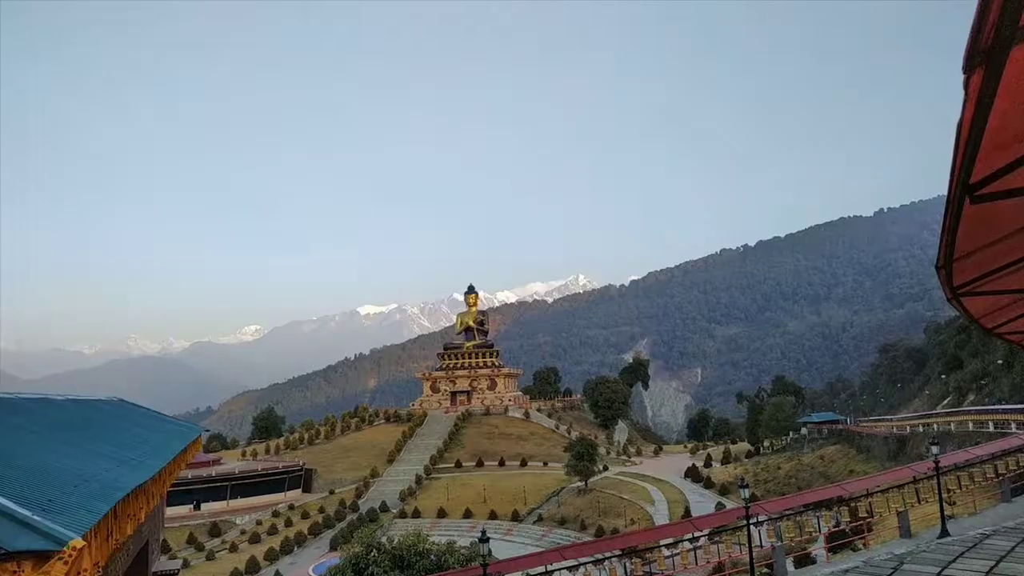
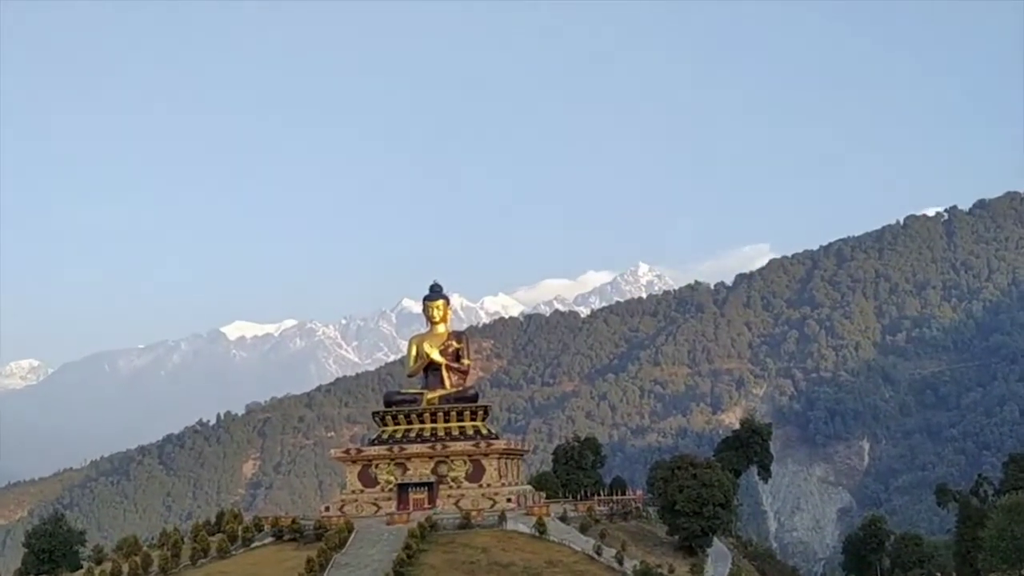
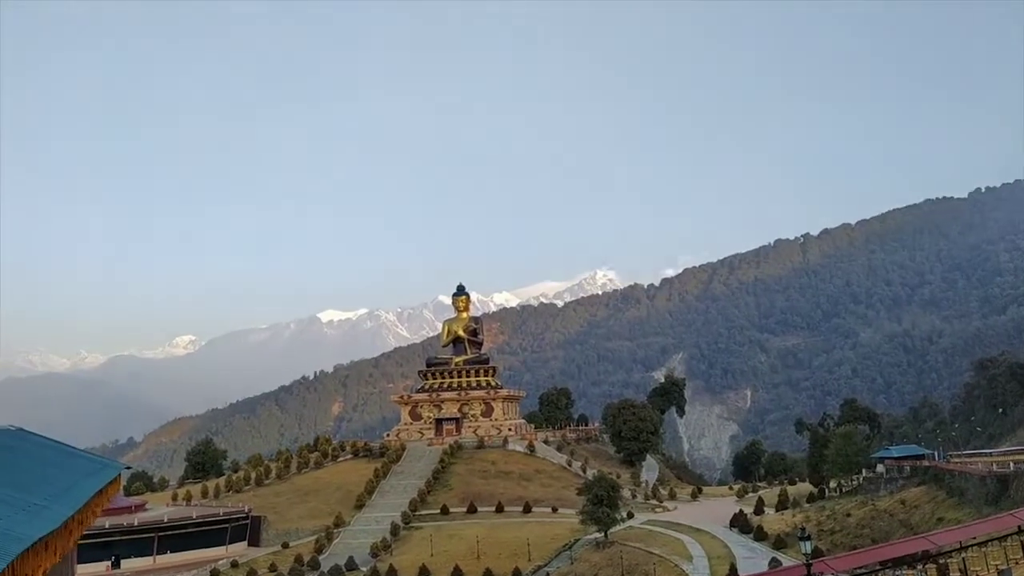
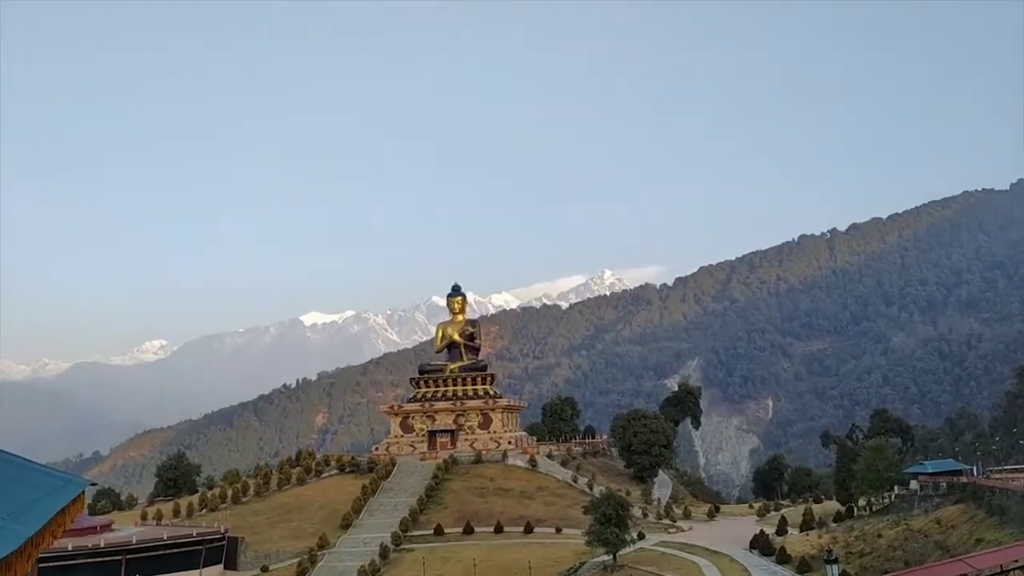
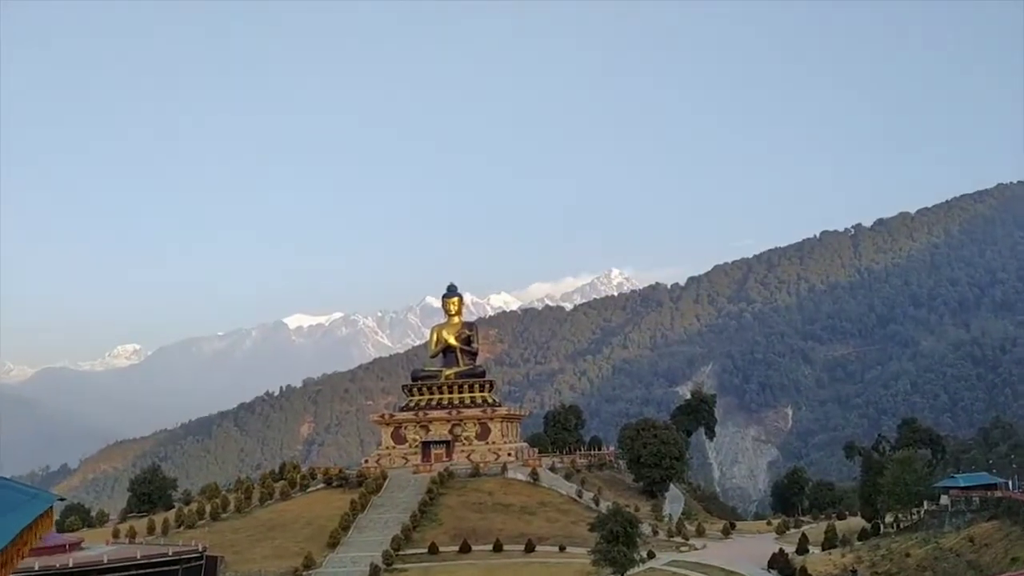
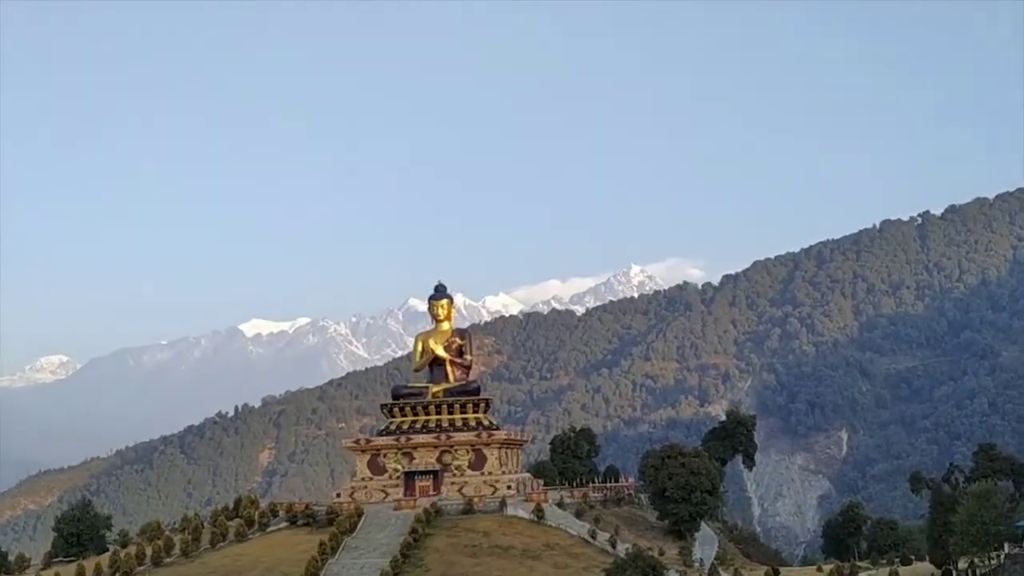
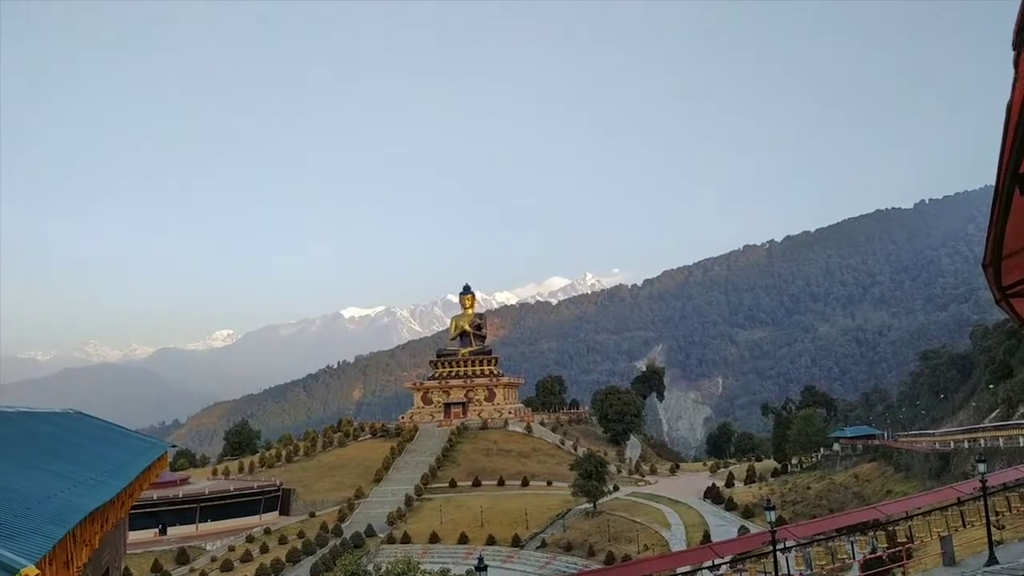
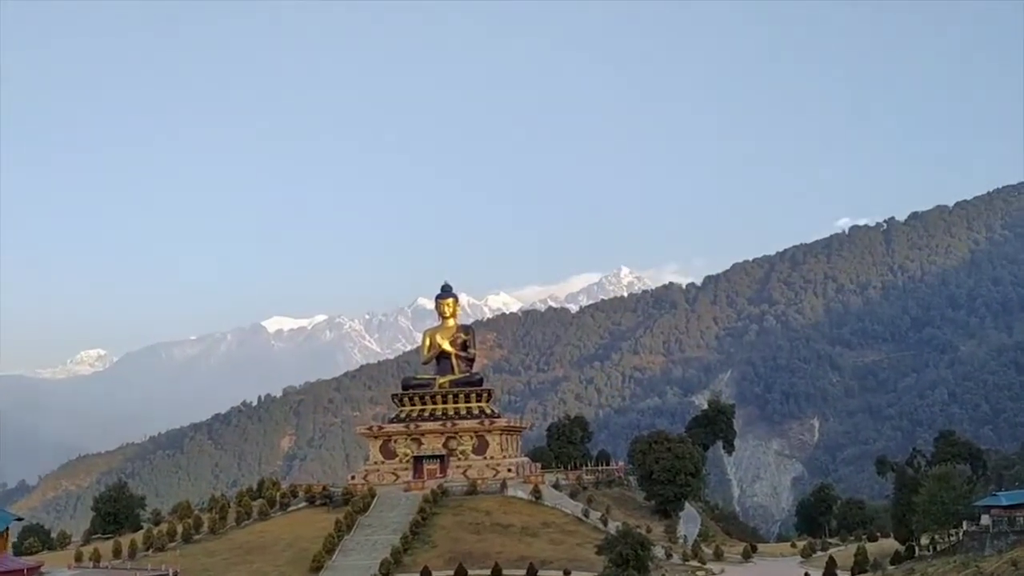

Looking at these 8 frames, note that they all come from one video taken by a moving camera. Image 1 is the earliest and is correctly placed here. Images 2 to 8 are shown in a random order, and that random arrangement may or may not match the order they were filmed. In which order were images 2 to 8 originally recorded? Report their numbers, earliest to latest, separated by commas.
7, 3, 4, 5, 8, 6, 2
